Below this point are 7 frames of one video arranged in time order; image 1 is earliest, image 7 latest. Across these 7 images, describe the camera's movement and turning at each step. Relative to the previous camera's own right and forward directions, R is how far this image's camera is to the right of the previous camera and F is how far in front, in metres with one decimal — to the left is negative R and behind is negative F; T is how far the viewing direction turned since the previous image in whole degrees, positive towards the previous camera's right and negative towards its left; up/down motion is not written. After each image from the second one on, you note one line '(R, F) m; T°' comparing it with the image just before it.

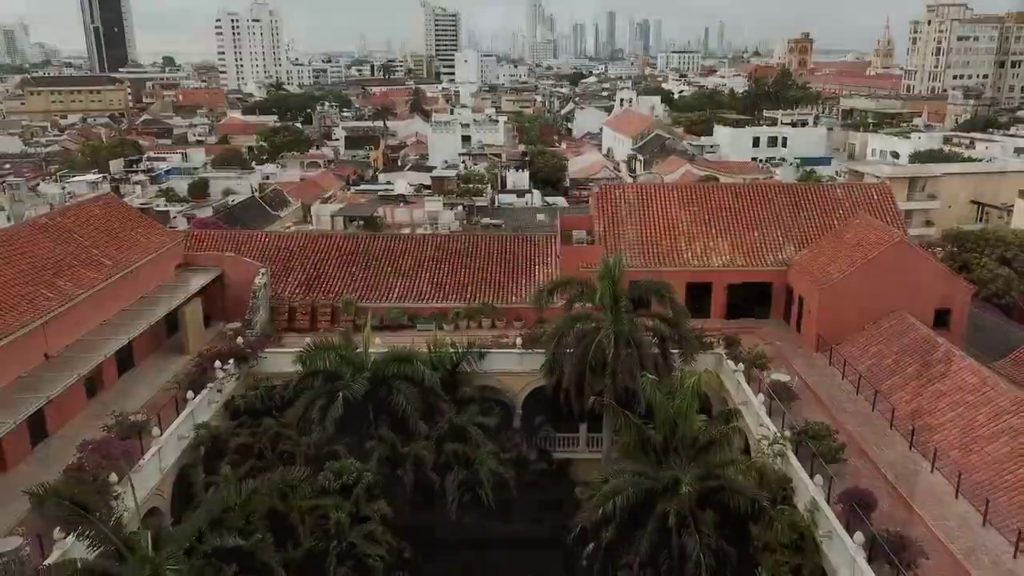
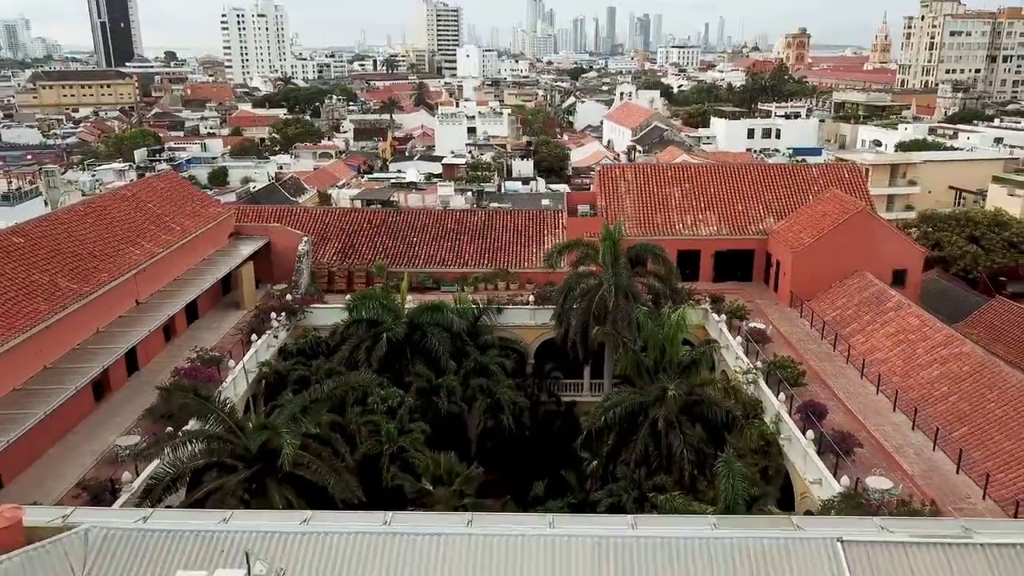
(-0.5, -4.3) m; 0°
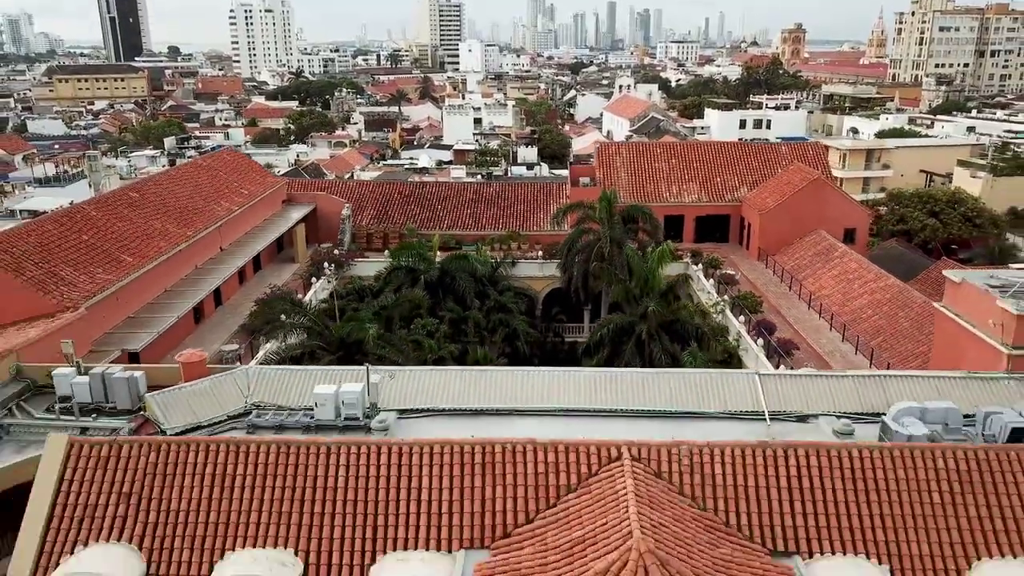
(-0.5, -6.1) m; 0°
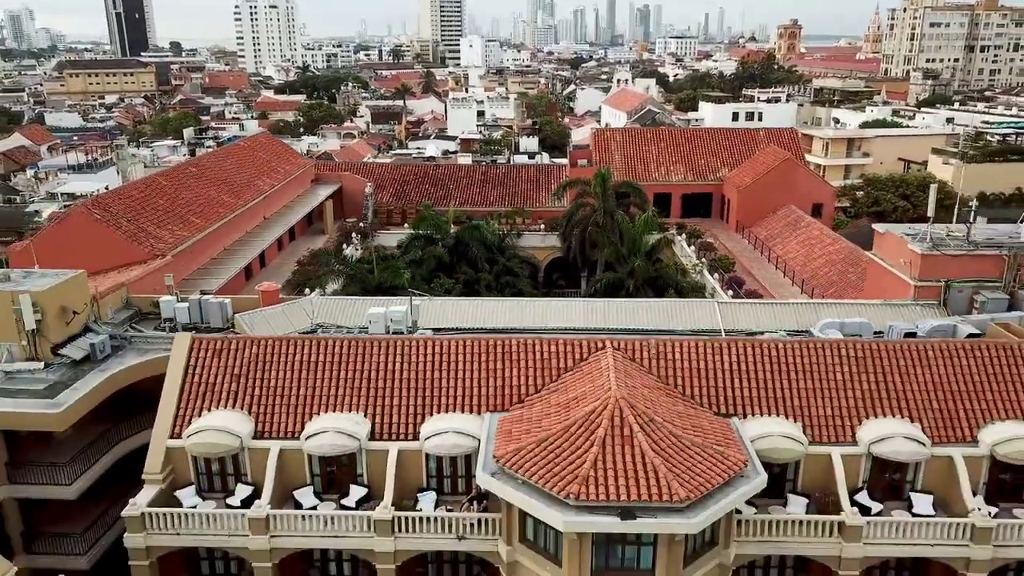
(-0.3, -4.9) m; 0°
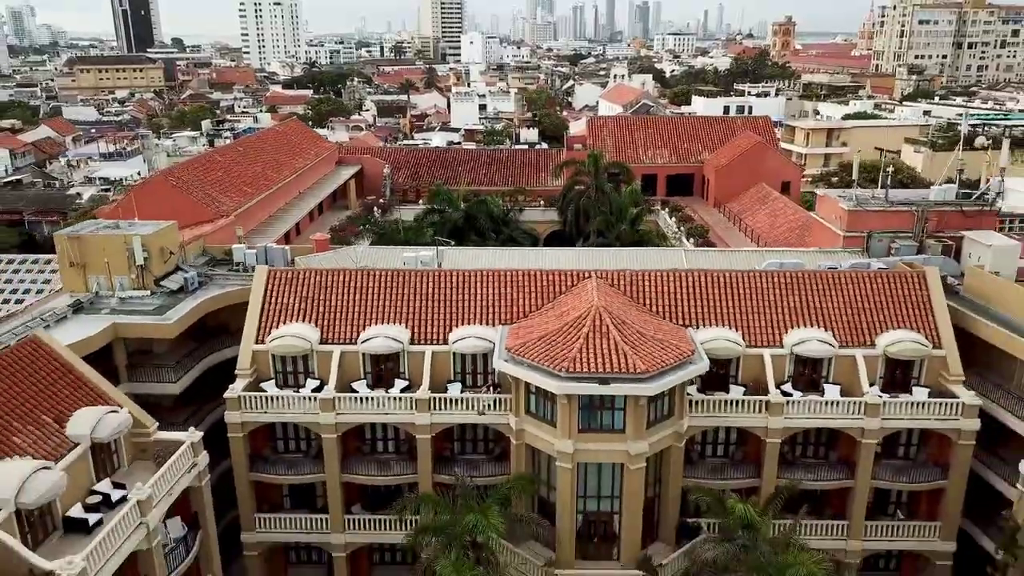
(-0.2, -5.5) m; 0°
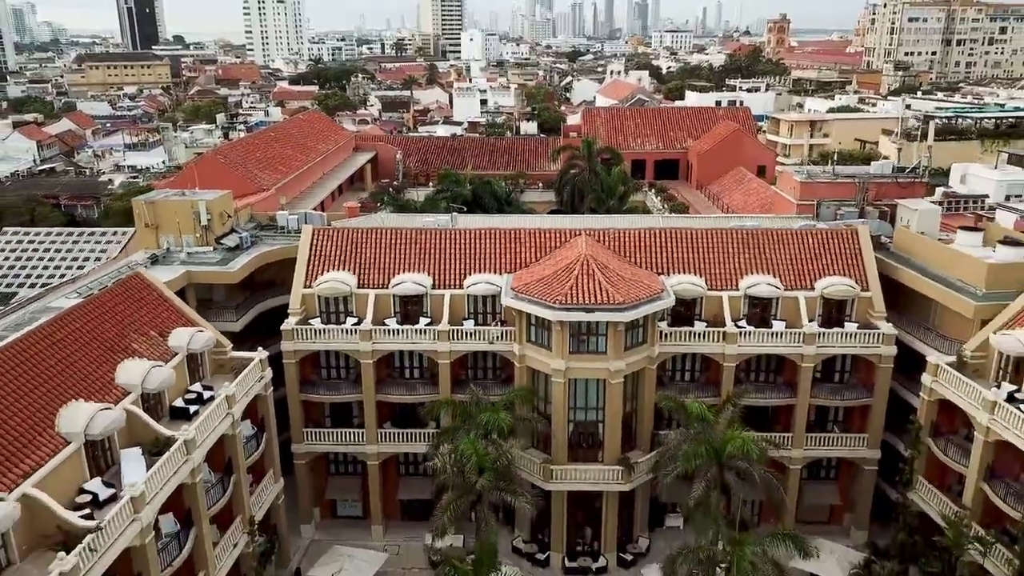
(-0.1, -5.1) m; 0°
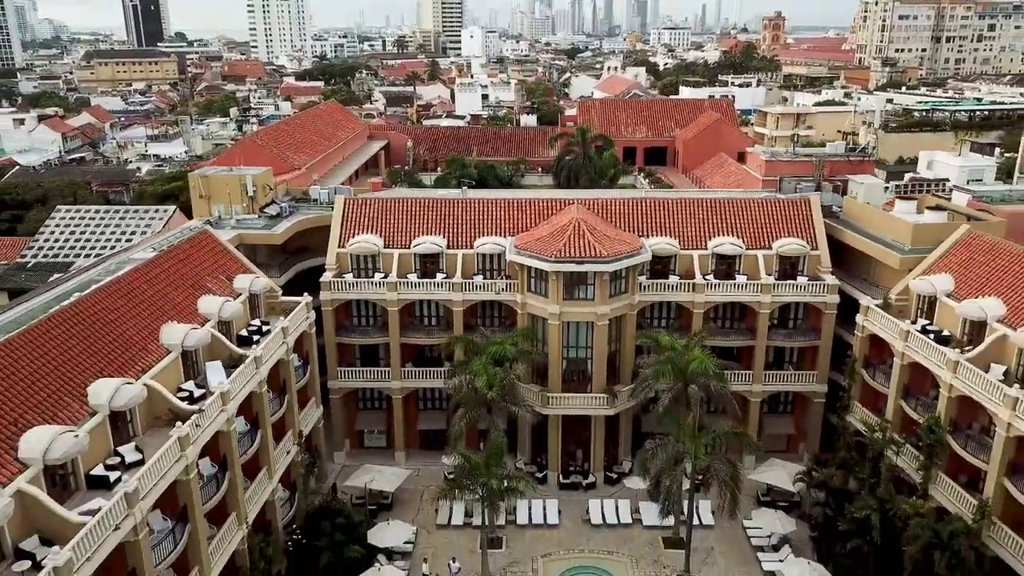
(-0.1, -5.1) m; 0°
